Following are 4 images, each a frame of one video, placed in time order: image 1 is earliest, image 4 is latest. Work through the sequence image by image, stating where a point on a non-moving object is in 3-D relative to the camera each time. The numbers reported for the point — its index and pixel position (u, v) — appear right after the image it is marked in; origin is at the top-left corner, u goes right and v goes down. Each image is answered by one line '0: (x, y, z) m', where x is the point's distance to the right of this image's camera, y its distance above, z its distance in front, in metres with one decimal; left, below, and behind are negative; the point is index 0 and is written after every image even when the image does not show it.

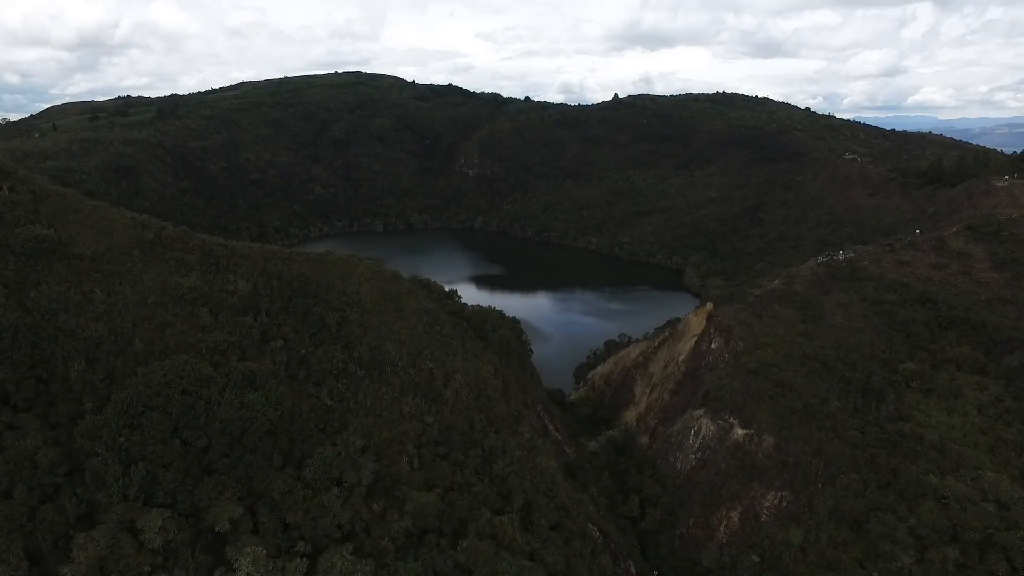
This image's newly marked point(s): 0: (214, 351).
0: (-11.0, -2.3, +19.6) m
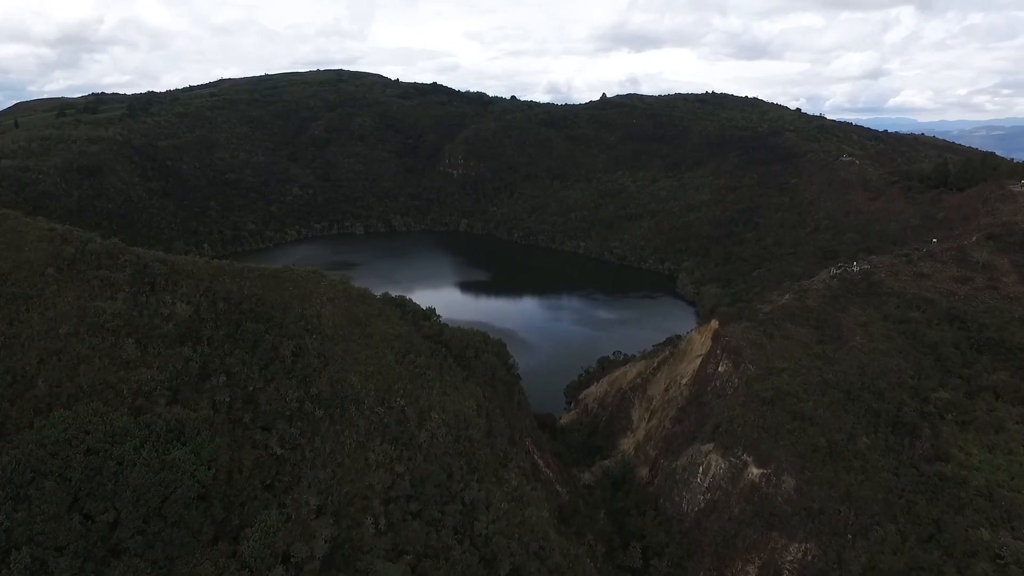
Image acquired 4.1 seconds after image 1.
0: (-11.5, -3.2, +16.2) m
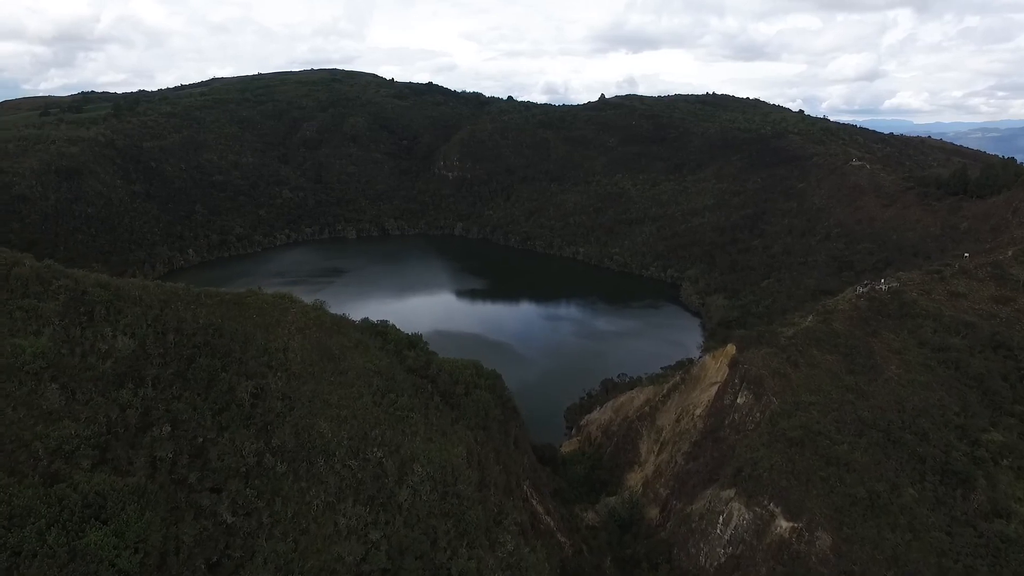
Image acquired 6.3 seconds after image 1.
0: (-11.6, -4.2, +13.4) m
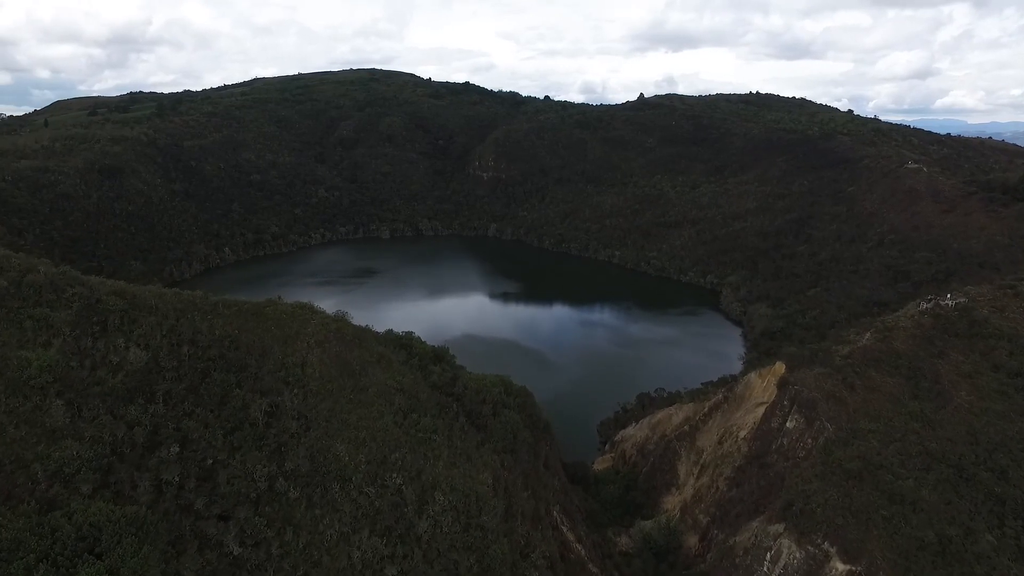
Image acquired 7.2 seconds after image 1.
0: (-10.8, -4.4, +12.9) m
